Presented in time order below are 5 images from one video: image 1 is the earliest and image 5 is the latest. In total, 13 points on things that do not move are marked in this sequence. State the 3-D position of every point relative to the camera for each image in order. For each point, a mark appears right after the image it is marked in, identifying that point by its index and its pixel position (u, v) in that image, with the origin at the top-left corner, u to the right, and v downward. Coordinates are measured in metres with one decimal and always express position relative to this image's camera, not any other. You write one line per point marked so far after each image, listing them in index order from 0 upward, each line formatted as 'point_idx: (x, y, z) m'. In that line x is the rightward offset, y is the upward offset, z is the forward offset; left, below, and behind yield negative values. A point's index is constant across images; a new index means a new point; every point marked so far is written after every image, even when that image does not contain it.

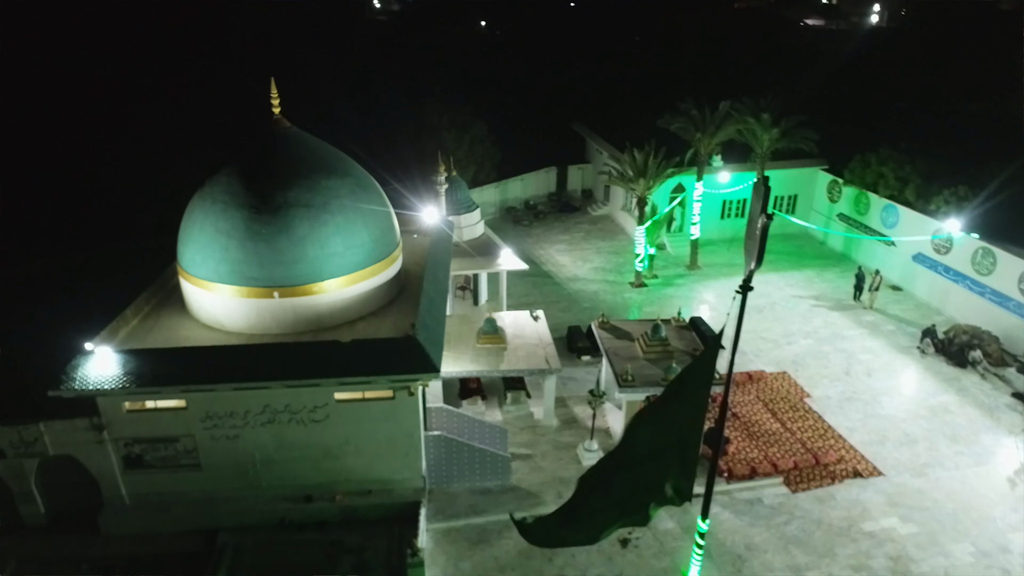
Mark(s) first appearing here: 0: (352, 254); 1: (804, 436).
0: (-3.0, +0.6, +13.2) m
1: (+6.5, -3.3, +15.7) m
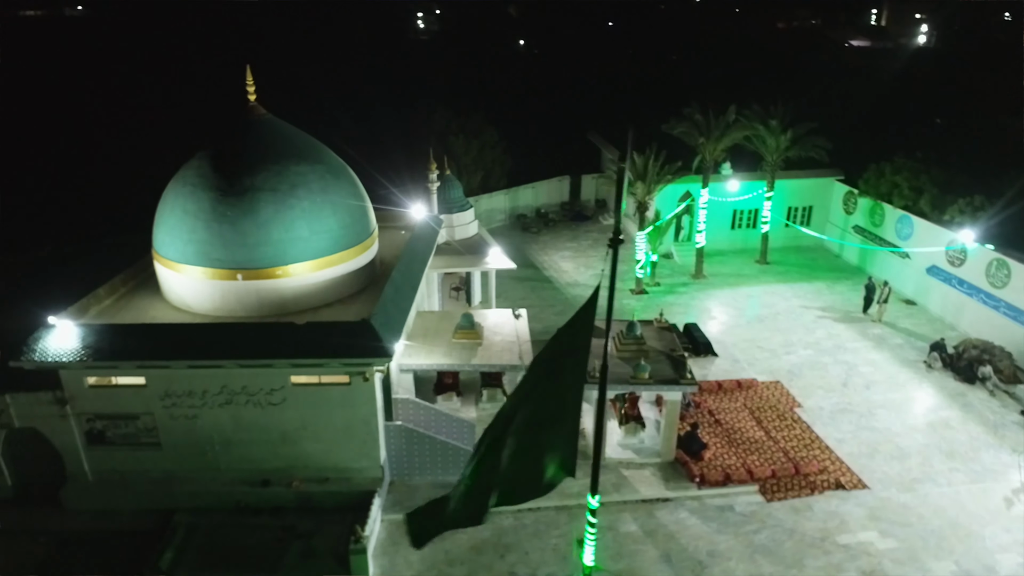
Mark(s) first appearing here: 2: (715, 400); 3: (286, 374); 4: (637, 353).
0: (-3.6, +0.9, +13.2) m
1: (+5.8, -3.4, +15.0) m
2: (+4.8, -2.6, +16.6) m
3: (-4.0, -1.5, +12.4) m
4: (+2.6, -1.3, +14.4) m
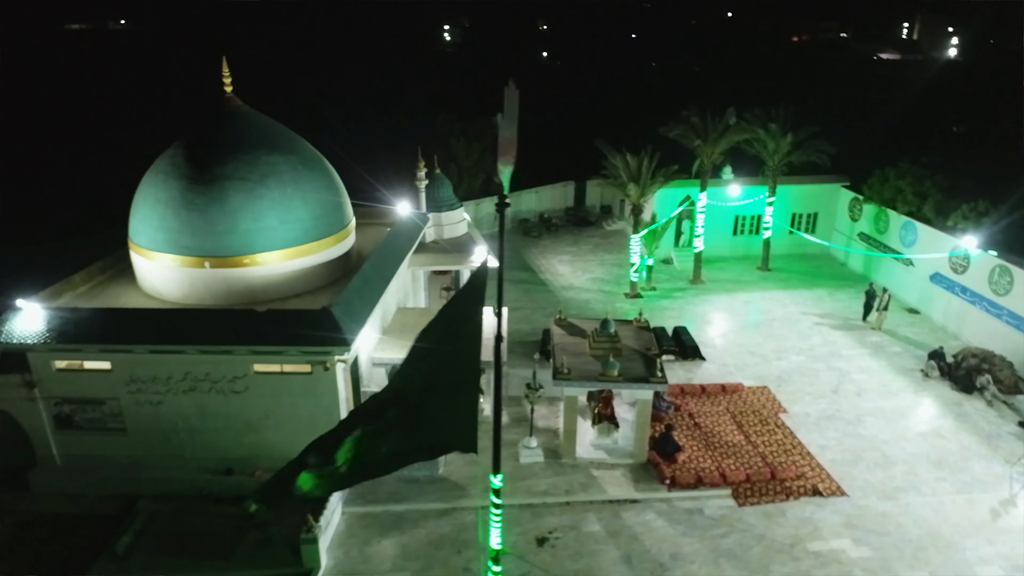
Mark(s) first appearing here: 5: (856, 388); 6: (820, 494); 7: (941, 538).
0: (-4.2, +1.1, +13.3) m
1: (+5.2, -3.4, +14.5) m
2: (+4.3, -2.7, +16.2) m
3: (-4.6, -1.3, +12.4) m
4: (+2.0, -1.3, +14.2) m
5: (+8.4, -2.4, +17.0) m
6: (+5.9, -3.9, +13.4) m
7: (+7.5, -4.4, +12.3) m
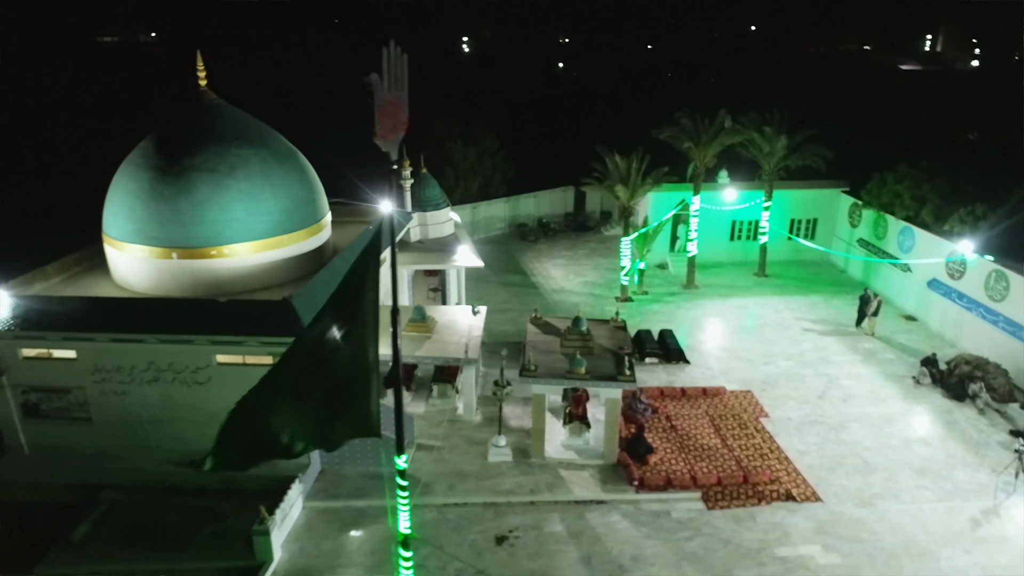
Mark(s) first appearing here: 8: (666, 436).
0: (-4.8, +1.3, +13.3) m
1: (+4.6, -3.3, +14.1) m
2: (+3.7, -2.7, +15.9) m
3: (-5.3, -1.1, +12.3) m
4: (+1.4, -1.2, +13.9) m
5: (+7.8, -2.5, +16.6) m
6: (+5.2, -3.9, +13.0) m
7: (+6.8, -4.4, +11.9) m
8: (+3.2, -3.1, +14.7) m
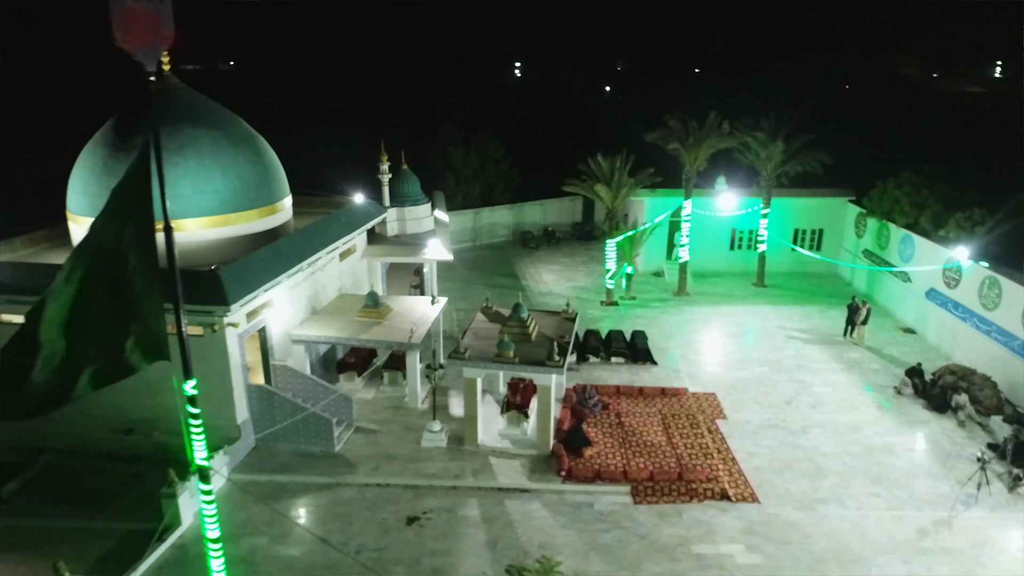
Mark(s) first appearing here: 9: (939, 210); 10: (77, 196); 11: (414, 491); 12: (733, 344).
0: (-6.0, +1.7, +13.6) m
1: (+3.3, -3.2, +13.5) m
2: (+2.6, -2.5, +15.4) m
3: (-6.6, -0.6, +12.7) m
4: (+0.2, -0.9, +13.7) m
5: (+6.7, -2.5, +15.7) m
6: (+3.8, -3.7, +12.3) m
7: (+5.3, -4.1, +11.0) m
8: (+2.0, -2.9, +14.2) m
9: (+11.6, +2.1, +19.0) m
10: (-8.5, +1.8, +13.7) m
11: (-1.7, -3.6, +12.5) m
12: (+5.9, -1.5, +18.8) m
